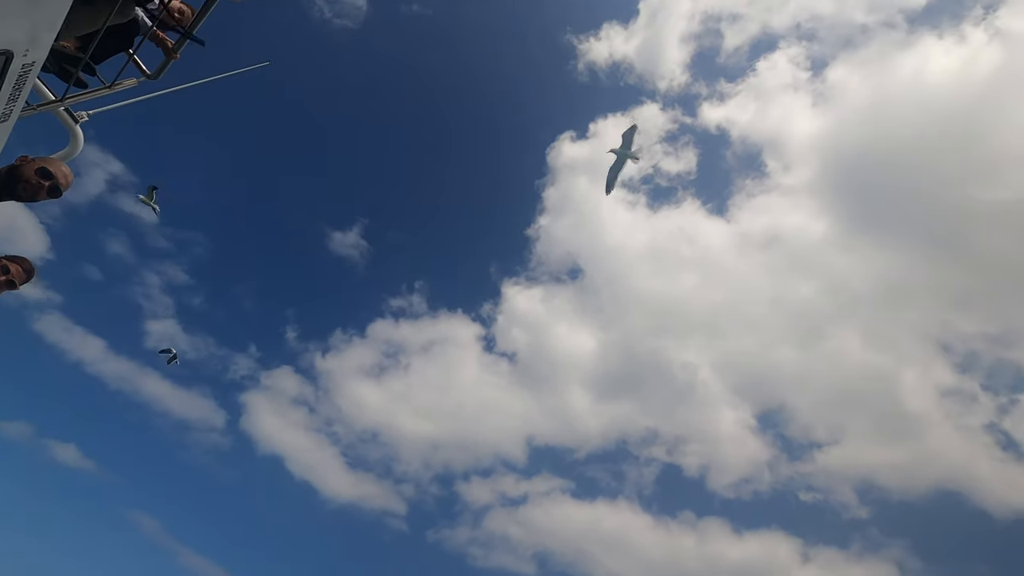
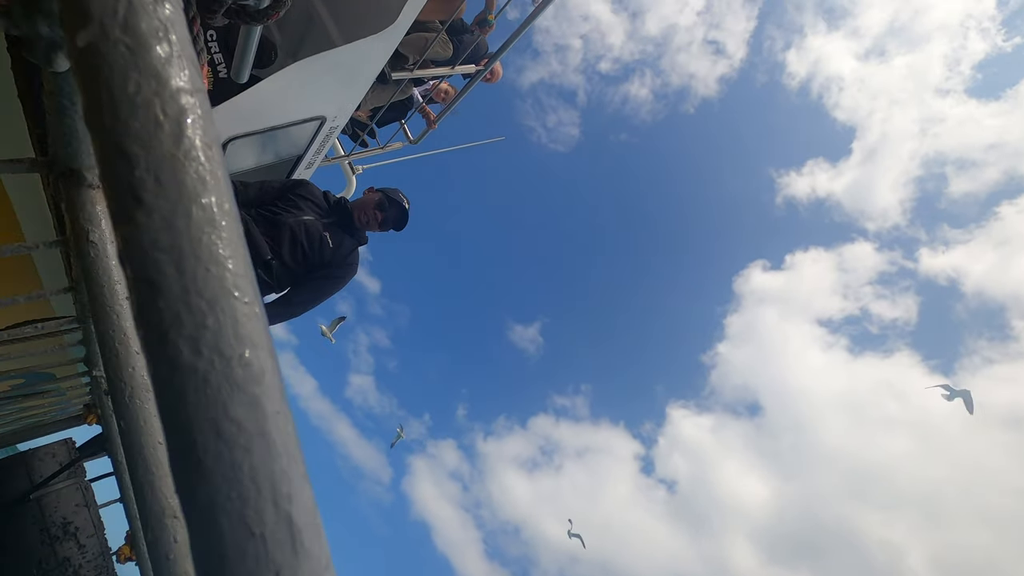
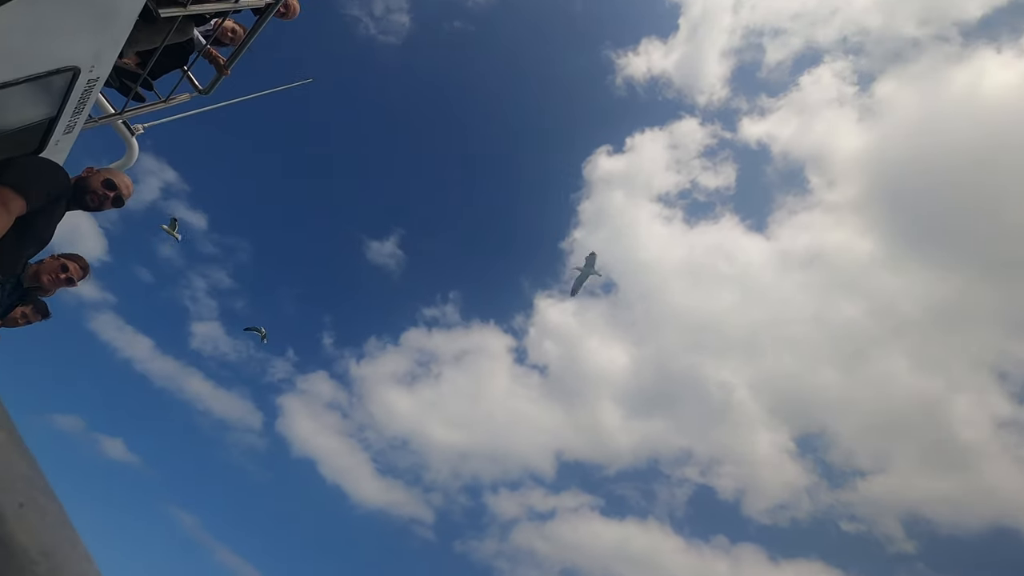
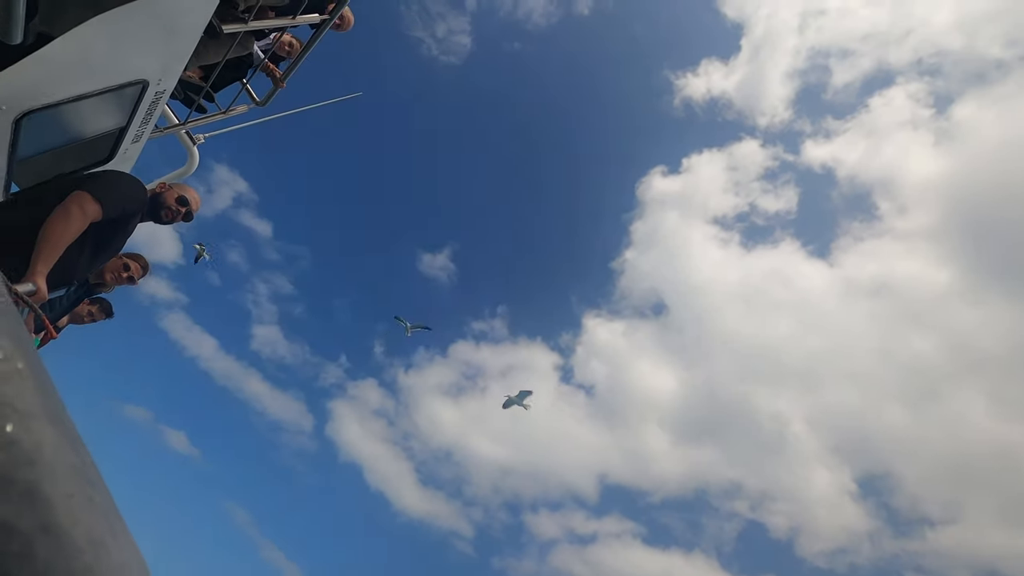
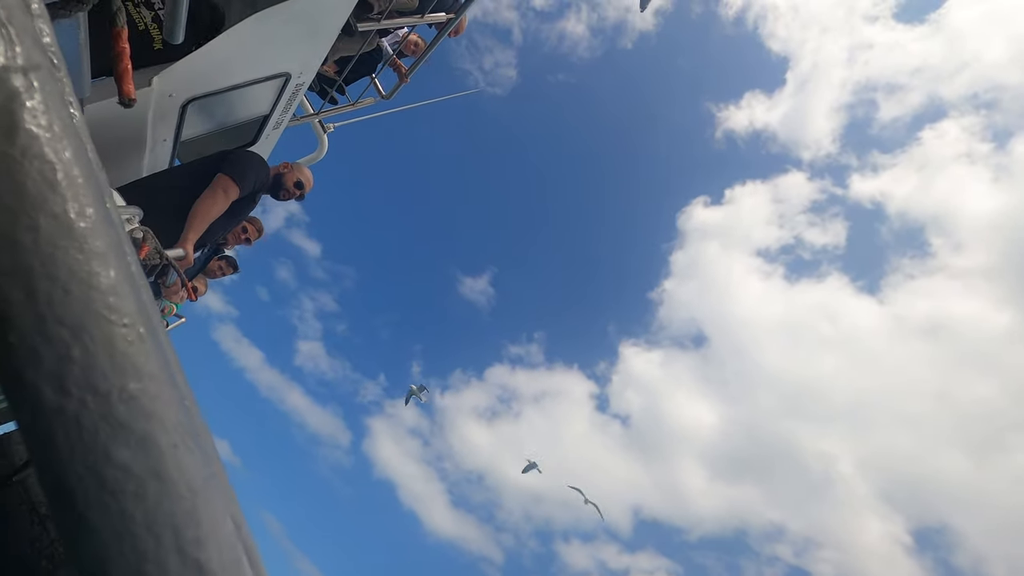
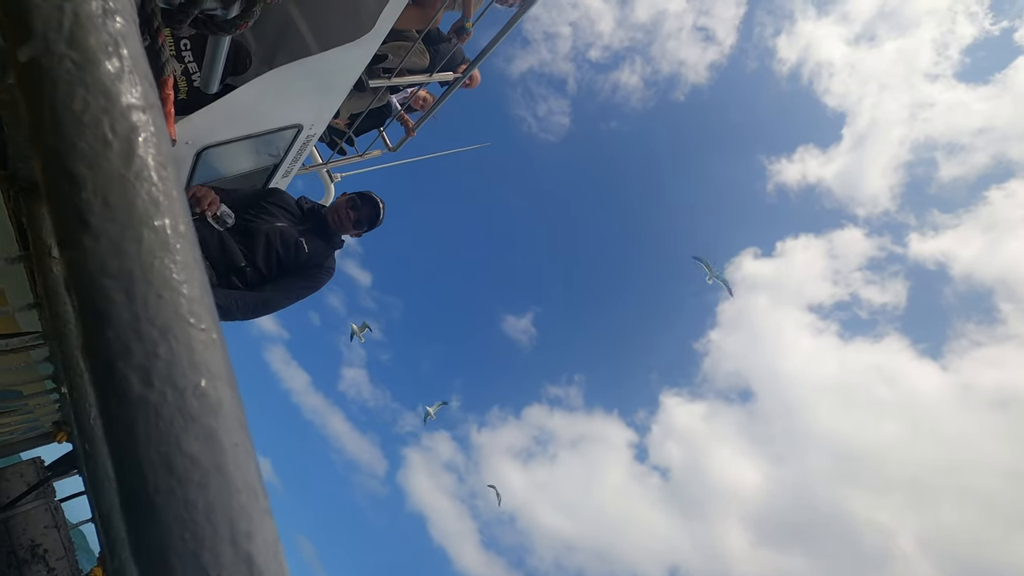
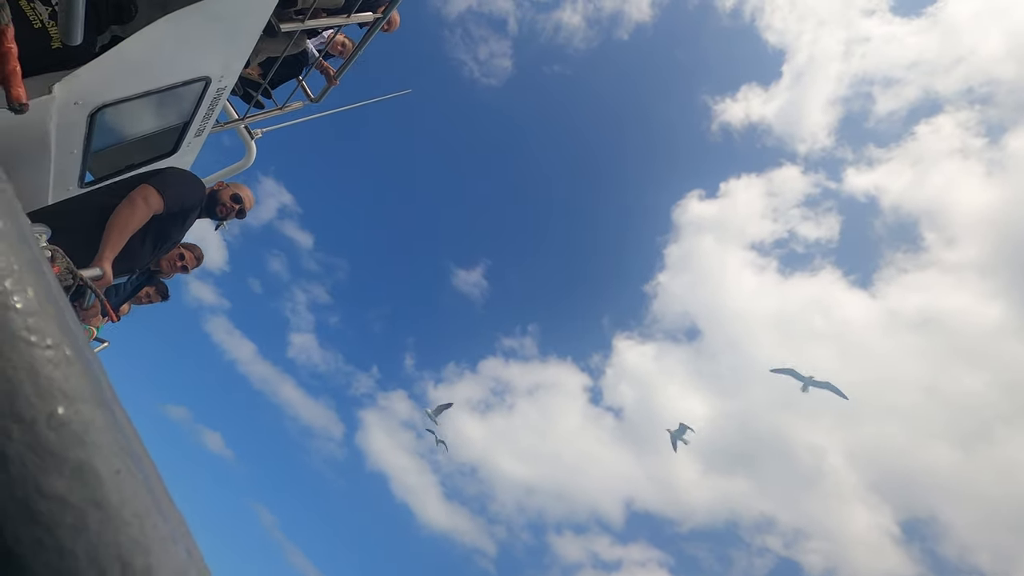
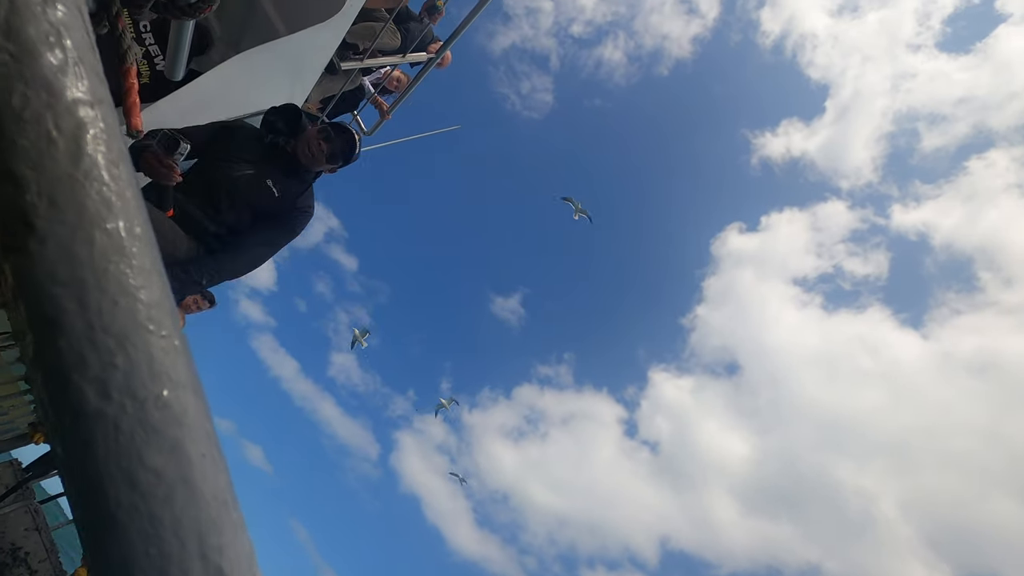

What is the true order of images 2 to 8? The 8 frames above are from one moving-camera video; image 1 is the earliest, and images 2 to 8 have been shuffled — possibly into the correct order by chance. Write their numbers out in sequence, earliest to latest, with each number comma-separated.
3, 4, 7, 5, 8, 6, 2
